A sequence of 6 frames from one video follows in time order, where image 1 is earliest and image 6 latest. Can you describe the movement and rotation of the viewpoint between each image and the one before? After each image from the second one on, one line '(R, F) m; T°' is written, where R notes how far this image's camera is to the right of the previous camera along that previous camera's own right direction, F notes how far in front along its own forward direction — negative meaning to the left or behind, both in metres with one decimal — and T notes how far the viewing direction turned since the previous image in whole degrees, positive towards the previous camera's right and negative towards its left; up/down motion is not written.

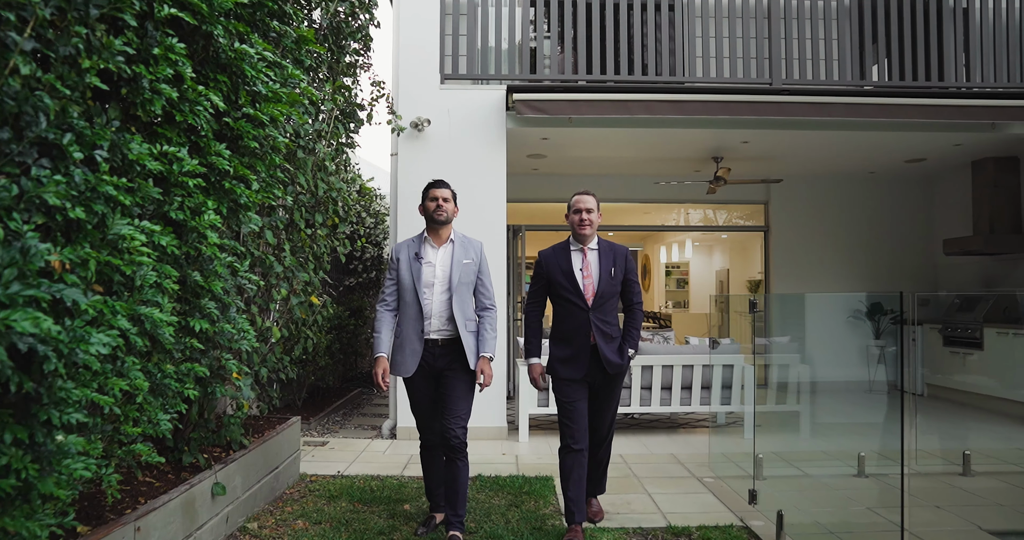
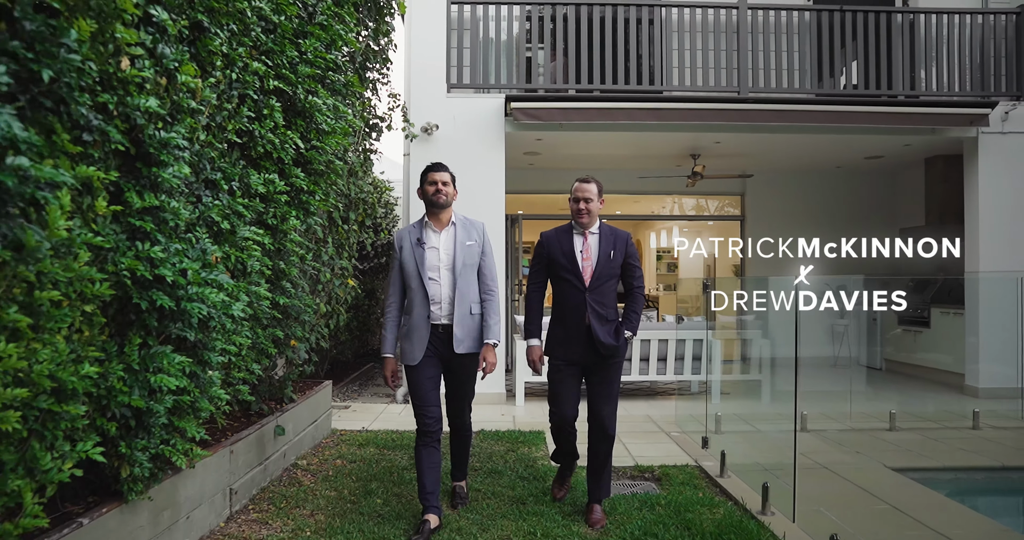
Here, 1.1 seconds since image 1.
(0.0, -0.8) m; 0°
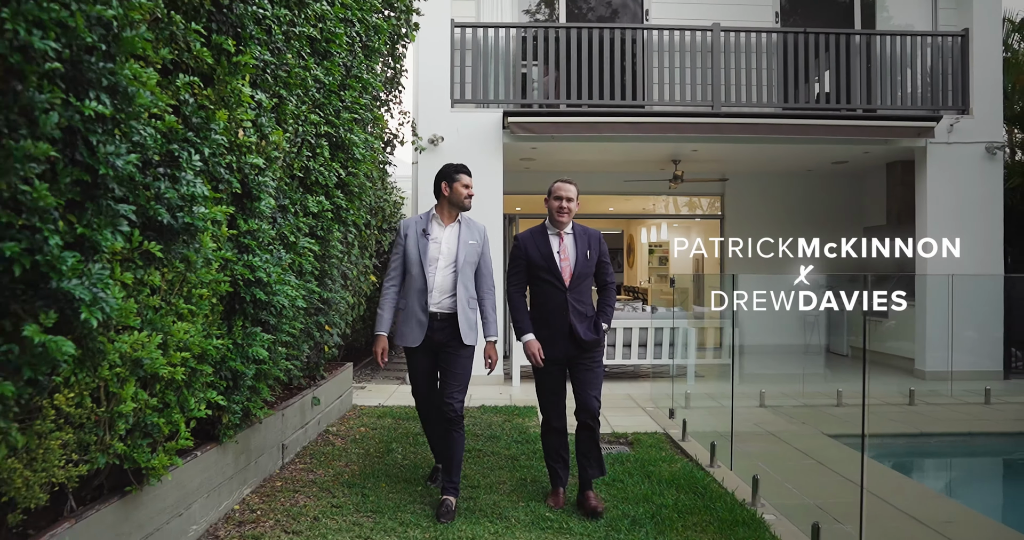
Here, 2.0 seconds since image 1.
(0.0, -0.8) m; 0°
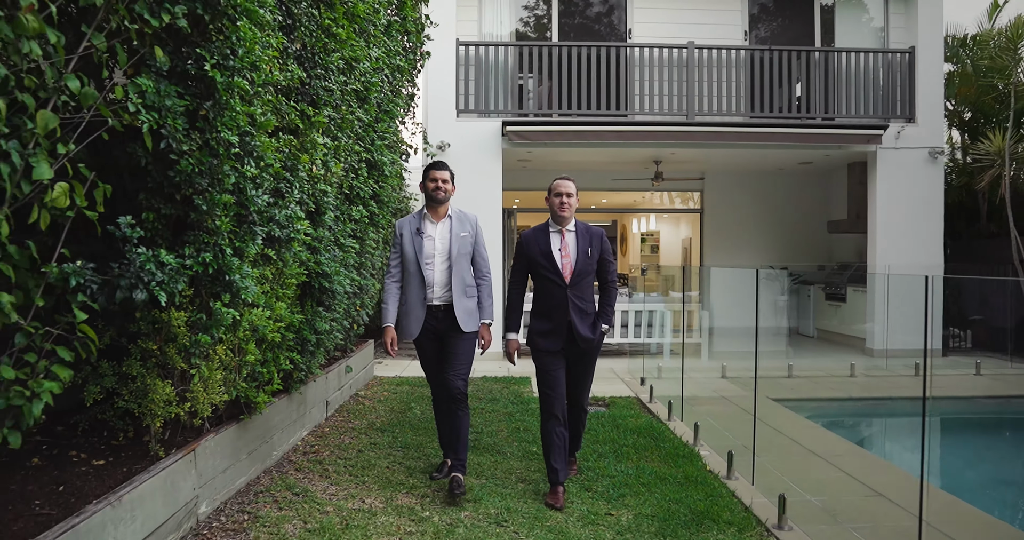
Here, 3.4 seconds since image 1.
(0.0, -1.0) m; 0°
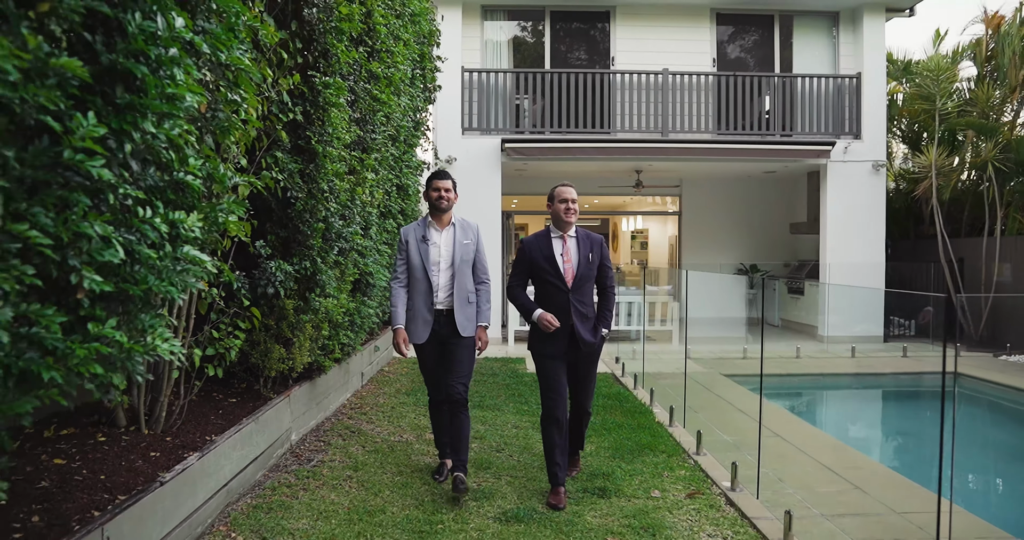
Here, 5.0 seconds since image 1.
(0.0, -1.2) m; 0°
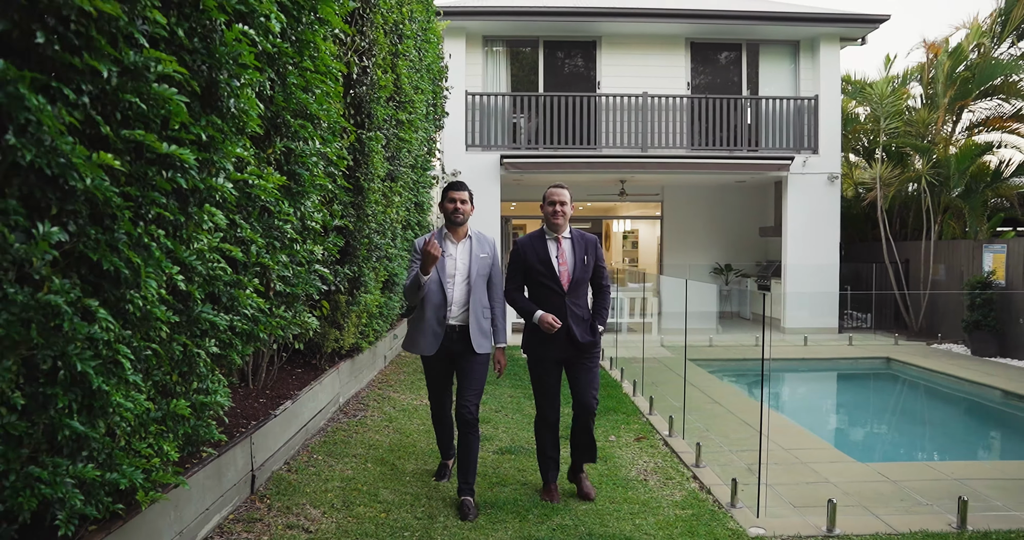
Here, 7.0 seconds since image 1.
(0.0, -1.3) m; 0°
